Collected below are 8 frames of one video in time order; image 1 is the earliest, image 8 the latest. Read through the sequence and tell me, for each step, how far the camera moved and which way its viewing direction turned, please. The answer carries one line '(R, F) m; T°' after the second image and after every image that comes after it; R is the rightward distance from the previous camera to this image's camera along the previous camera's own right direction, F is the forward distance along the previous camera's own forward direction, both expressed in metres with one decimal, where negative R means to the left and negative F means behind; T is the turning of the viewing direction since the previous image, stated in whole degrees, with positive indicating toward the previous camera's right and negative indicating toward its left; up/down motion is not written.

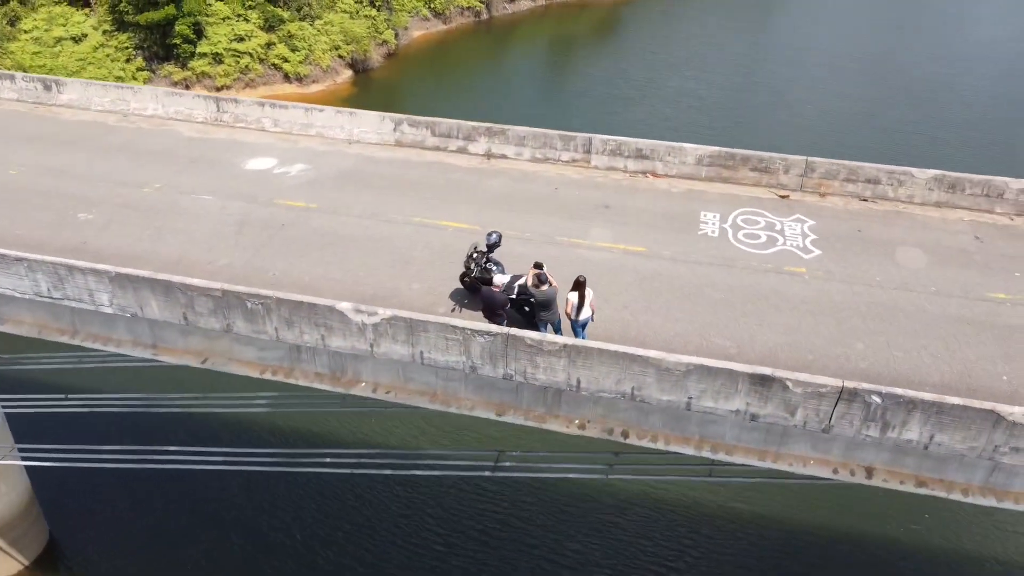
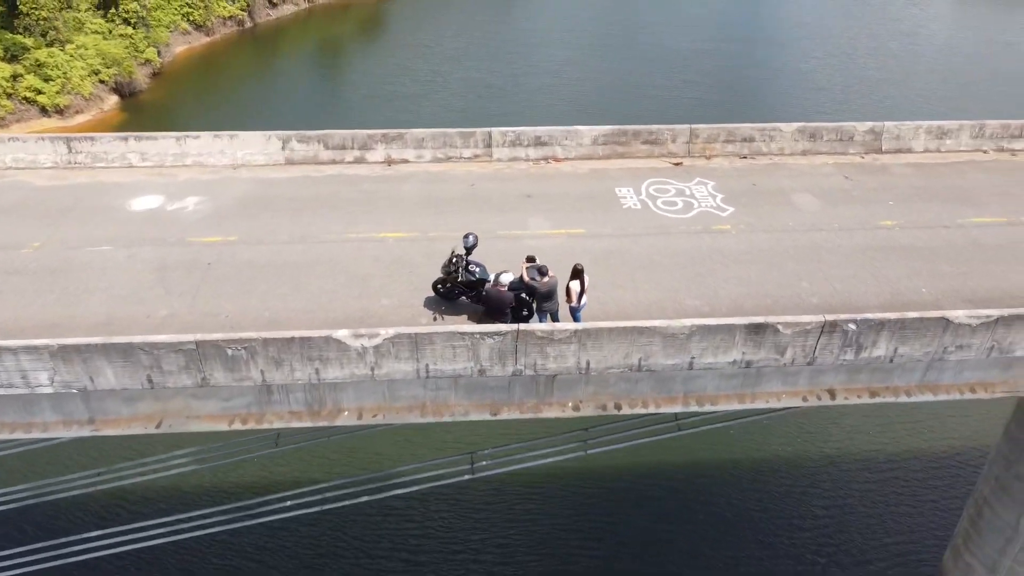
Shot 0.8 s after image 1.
(-2.9, +0.3) m; +15°
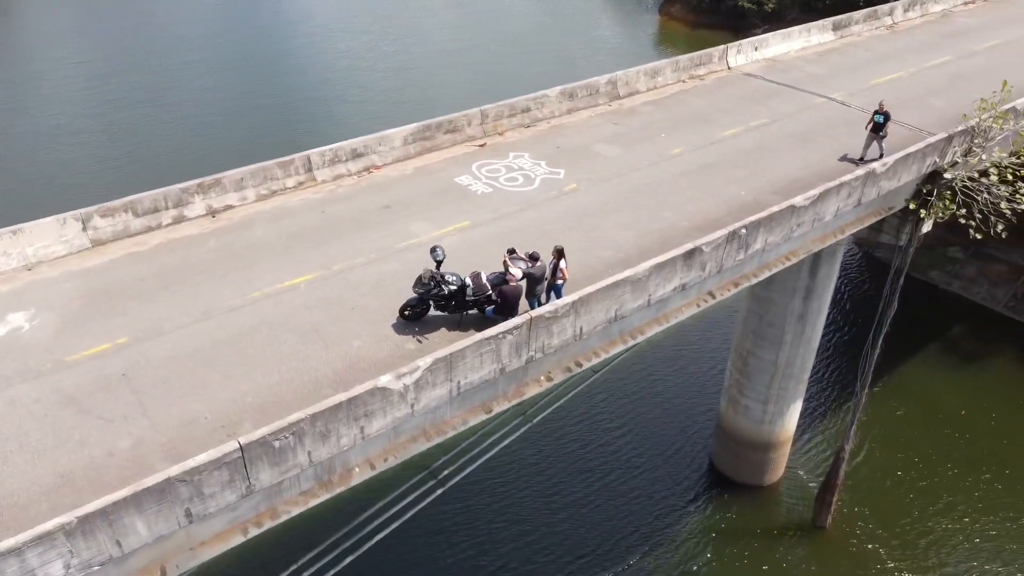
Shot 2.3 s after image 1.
(-5.2, +1.0) m; +28°
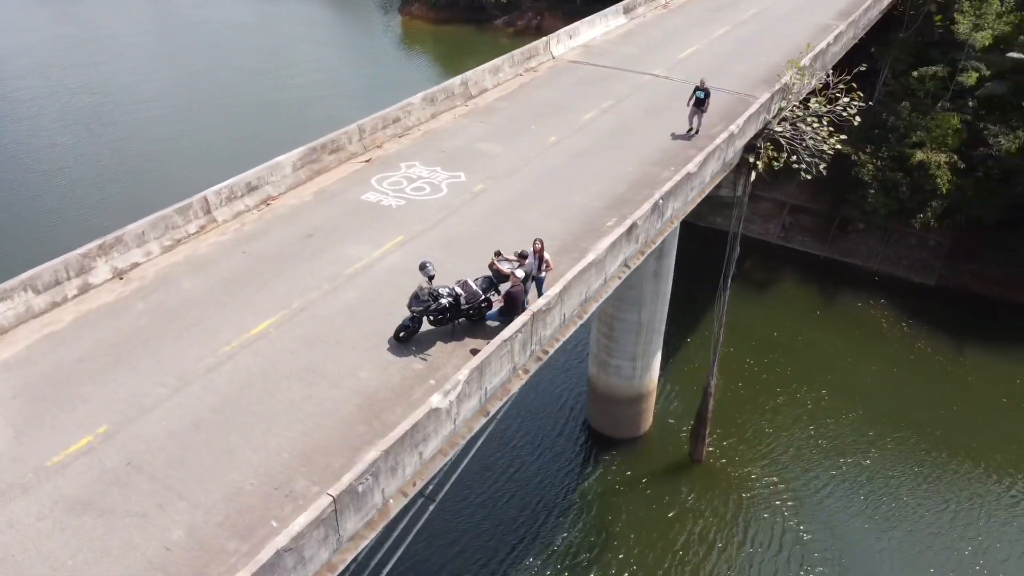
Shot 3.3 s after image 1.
(-3.3, +0.2) m; +17°
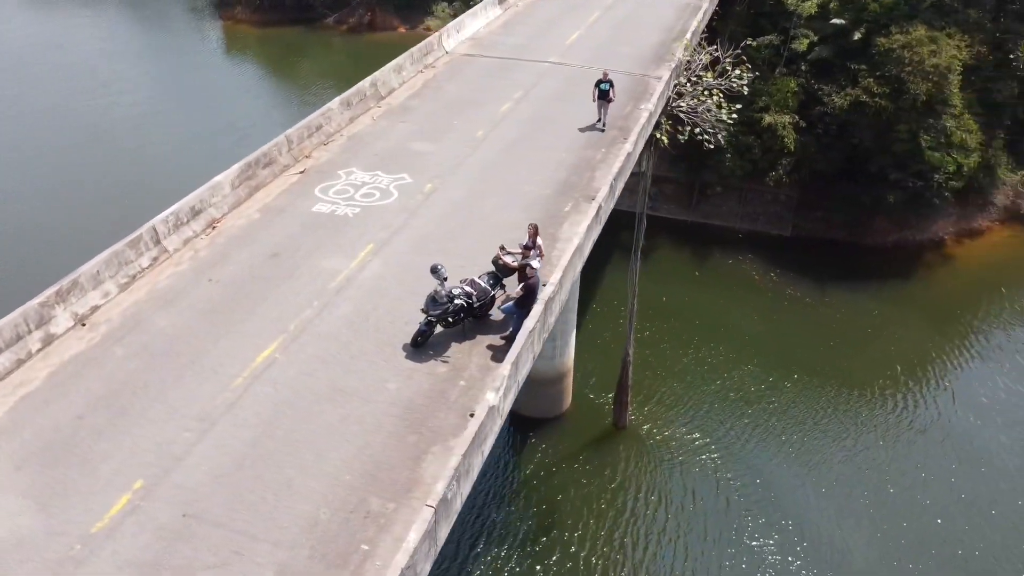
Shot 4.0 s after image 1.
(-2.5, +0.1) m; +11°
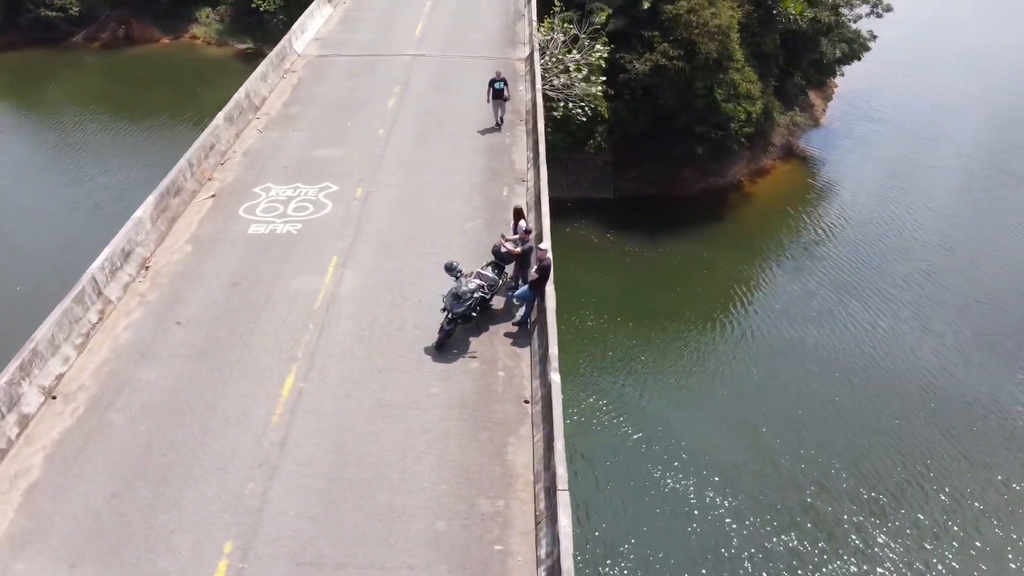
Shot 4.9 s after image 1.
(-3.3, +0.3) m; +15°
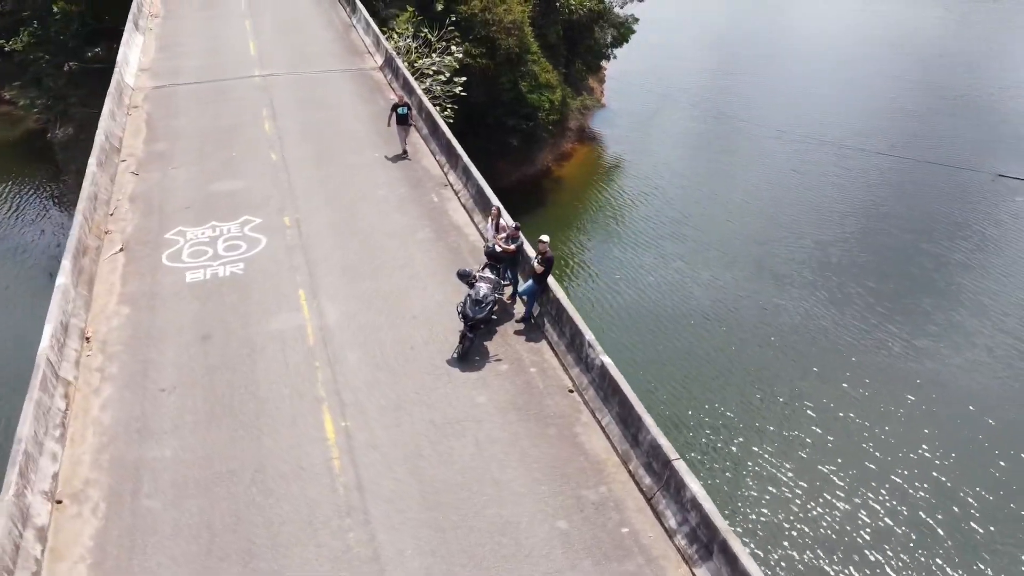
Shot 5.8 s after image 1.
(-3.3, +0.5) m; +16°
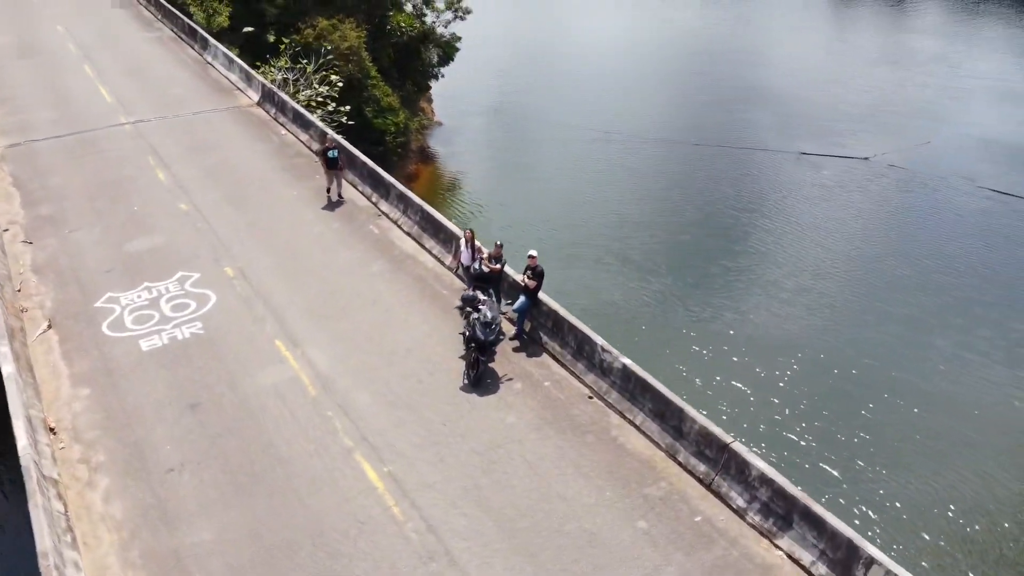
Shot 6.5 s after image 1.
(-2.5, +0.3) m; +13°
